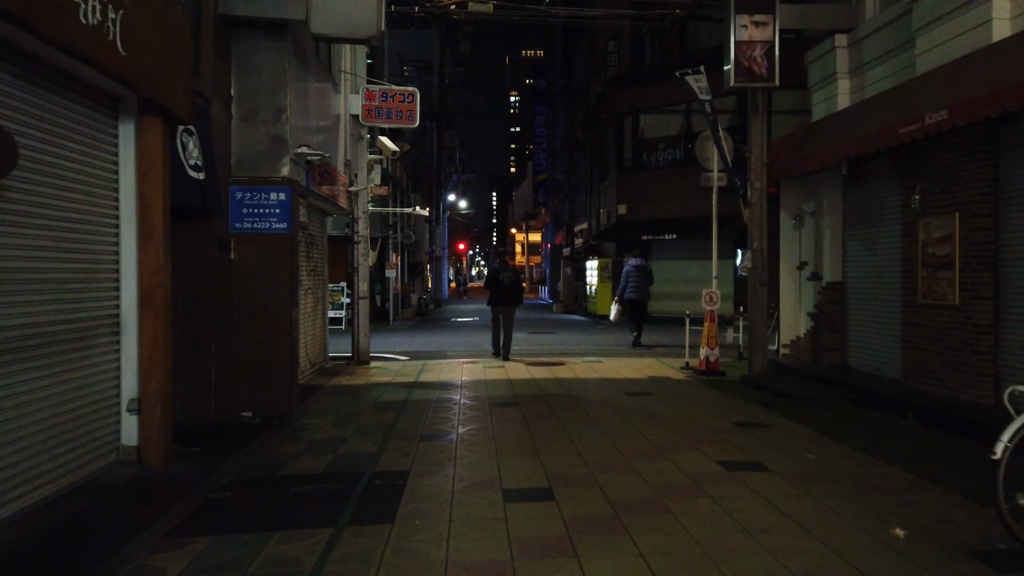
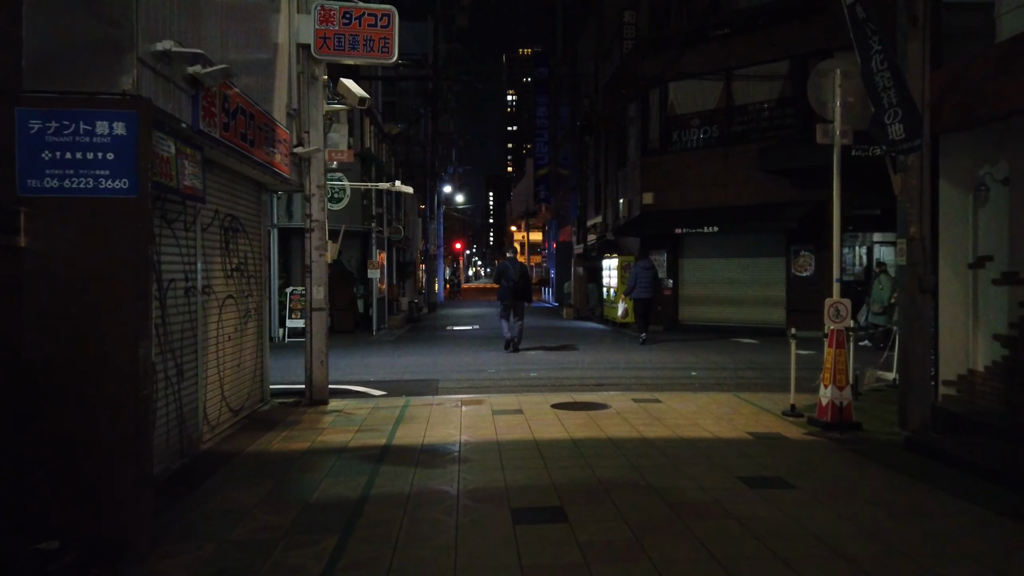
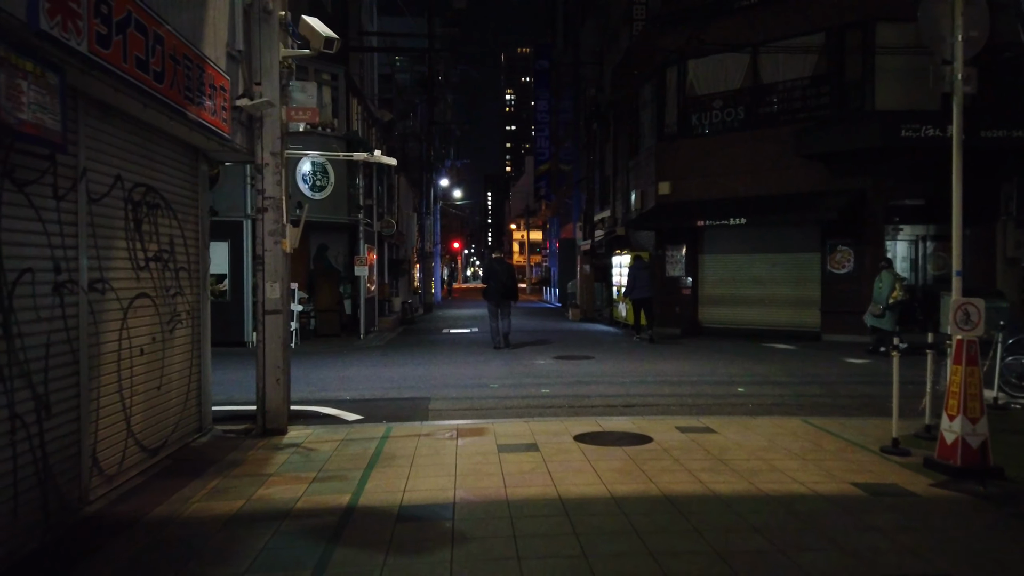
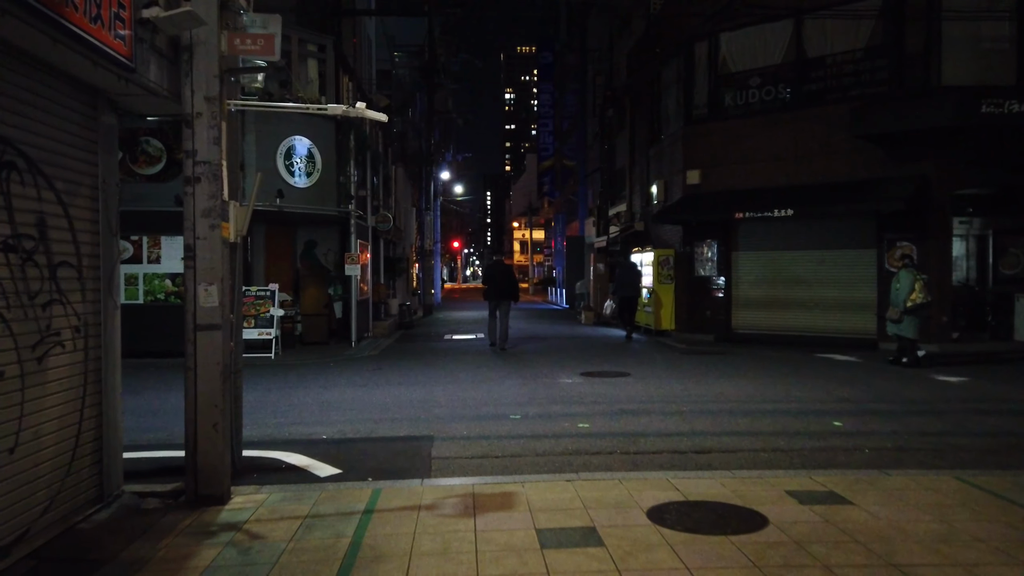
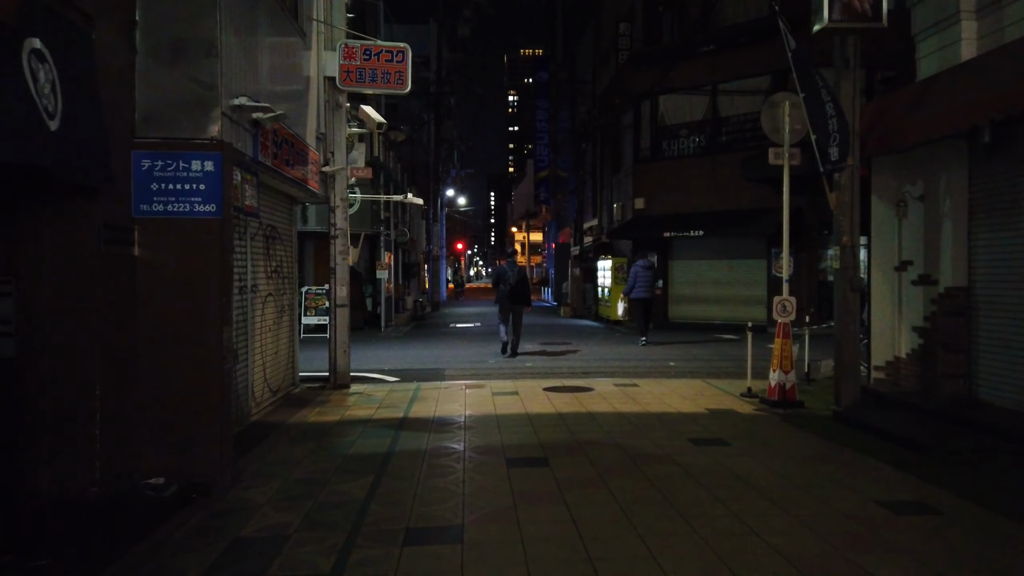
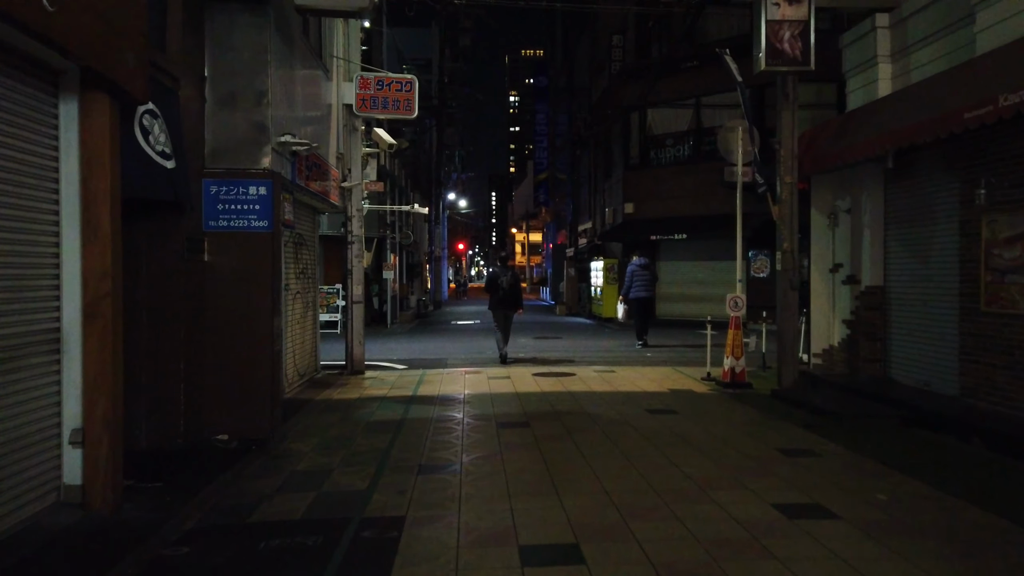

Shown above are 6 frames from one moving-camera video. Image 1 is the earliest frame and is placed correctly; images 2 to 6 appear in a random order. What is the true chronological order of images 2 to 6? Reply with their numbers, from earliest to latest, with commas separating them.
6, 5, 2, 3, 4
